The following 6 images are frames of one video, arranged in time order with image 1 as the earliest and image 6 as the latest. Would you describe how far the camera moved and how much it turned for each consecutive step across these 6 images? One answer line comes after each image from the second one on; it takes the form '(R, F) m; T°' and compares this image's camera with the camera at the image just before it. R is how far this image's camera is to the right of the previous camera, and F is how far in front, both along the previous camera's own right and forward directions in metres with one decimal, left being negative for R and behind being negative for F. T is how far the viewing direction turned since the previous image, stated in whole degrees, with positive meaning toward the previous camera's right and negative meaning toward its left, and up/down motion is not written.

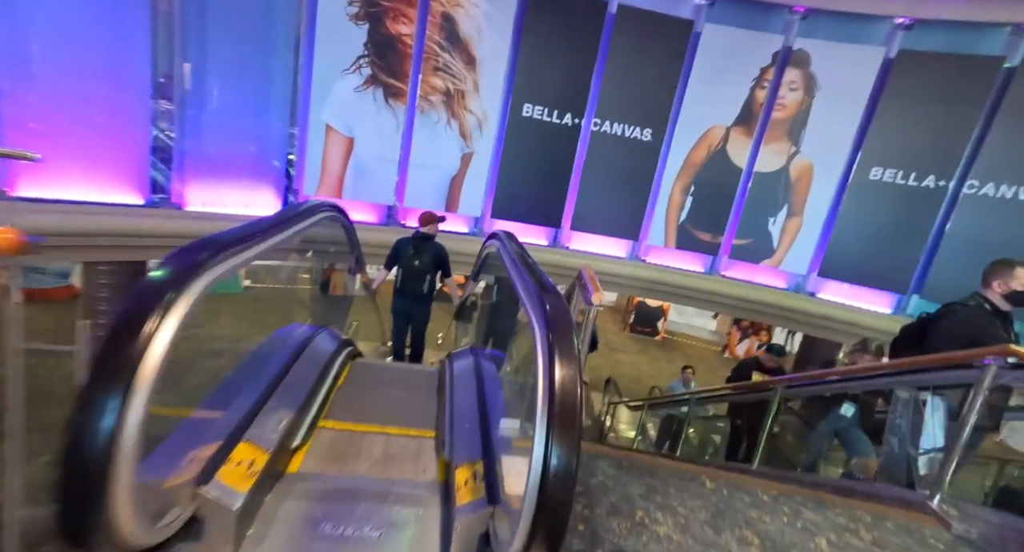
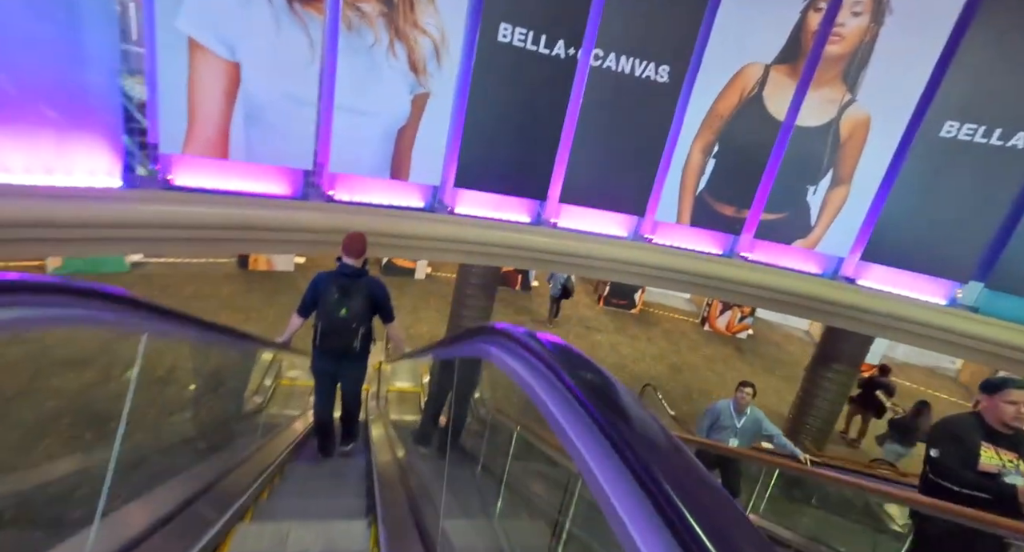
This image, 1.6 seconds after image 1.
(-0.2, +1.7) m; +6°
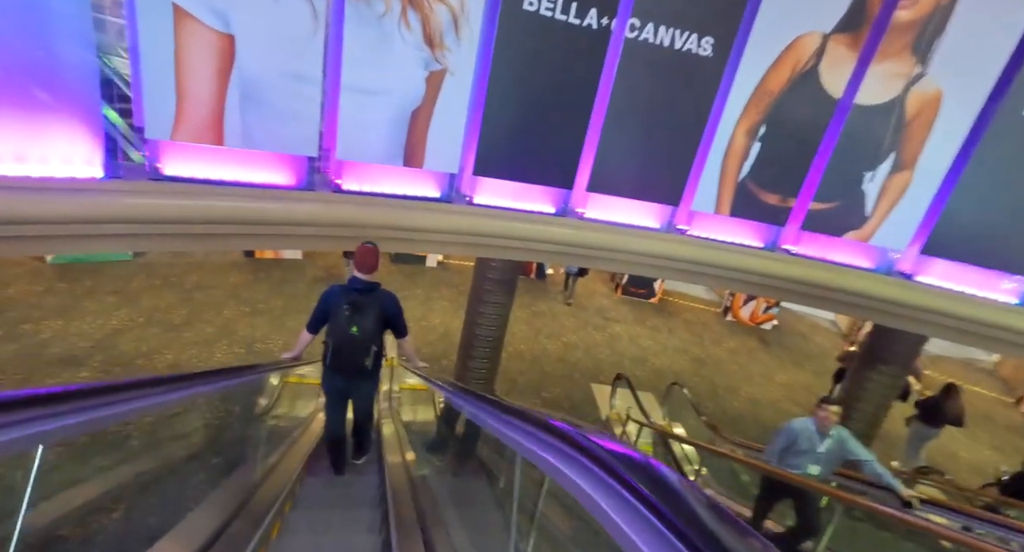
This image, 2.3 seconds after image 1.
(-0.2, +0.4) m; -1°
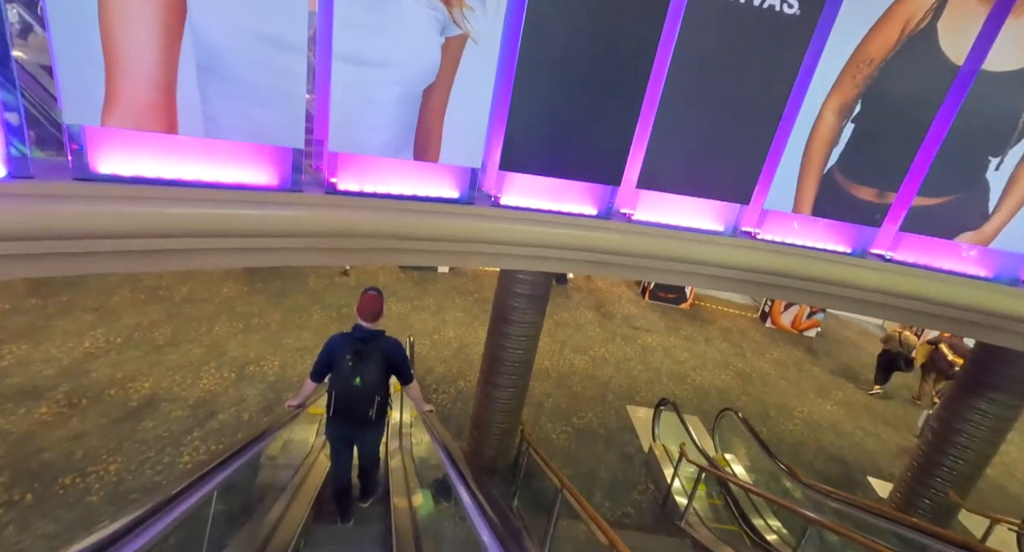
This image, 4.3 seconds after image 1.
(-0.2, +0.9) m; -1°
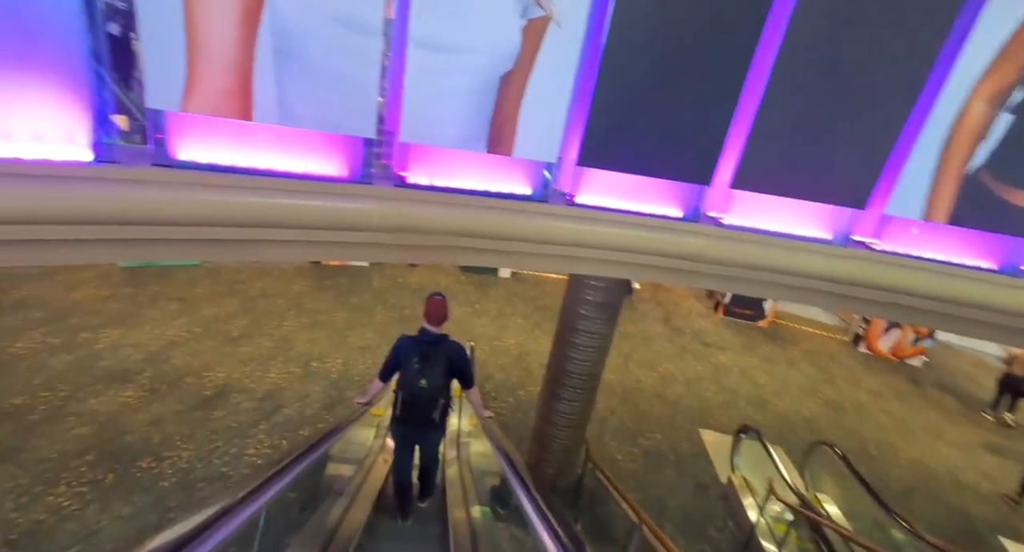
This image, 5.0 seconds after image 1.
(-0.1, +0.3) m; -7°
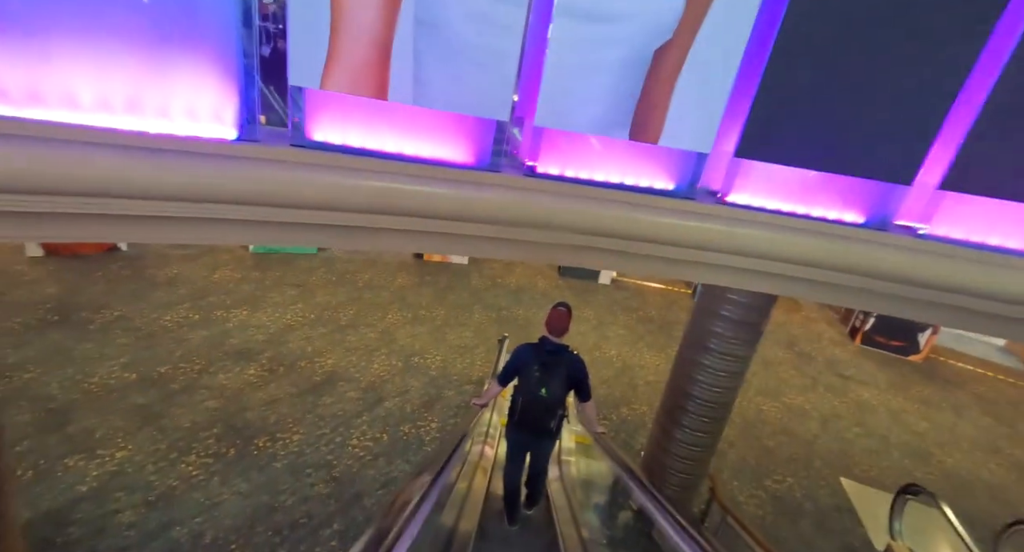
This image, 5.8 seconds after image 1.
(-0.3, +0.3) m; -11°
